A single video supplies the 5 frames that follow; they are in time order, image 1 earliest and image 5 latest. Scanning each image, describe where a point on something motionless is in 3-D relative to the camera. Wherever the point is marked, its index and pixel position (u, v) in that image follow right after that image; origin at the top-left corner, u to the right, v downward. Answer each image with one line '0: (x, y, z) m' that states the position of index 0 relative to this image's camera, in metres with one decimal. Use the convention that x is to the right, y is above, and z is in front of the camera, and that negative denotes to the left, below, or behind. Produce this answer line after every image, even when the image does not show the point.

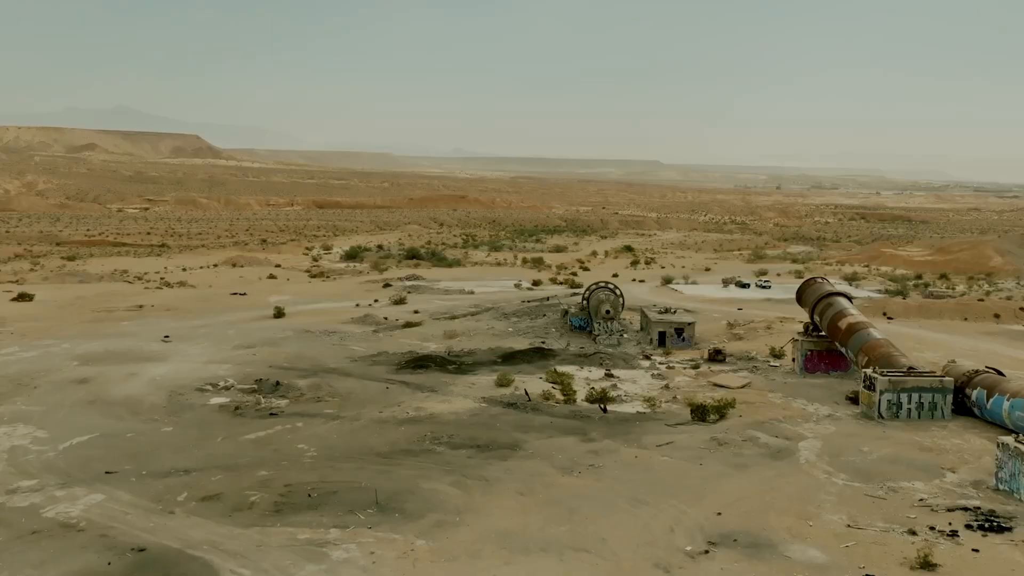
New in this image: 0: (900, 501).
0: (+7.9, -4.3, +18.0) m
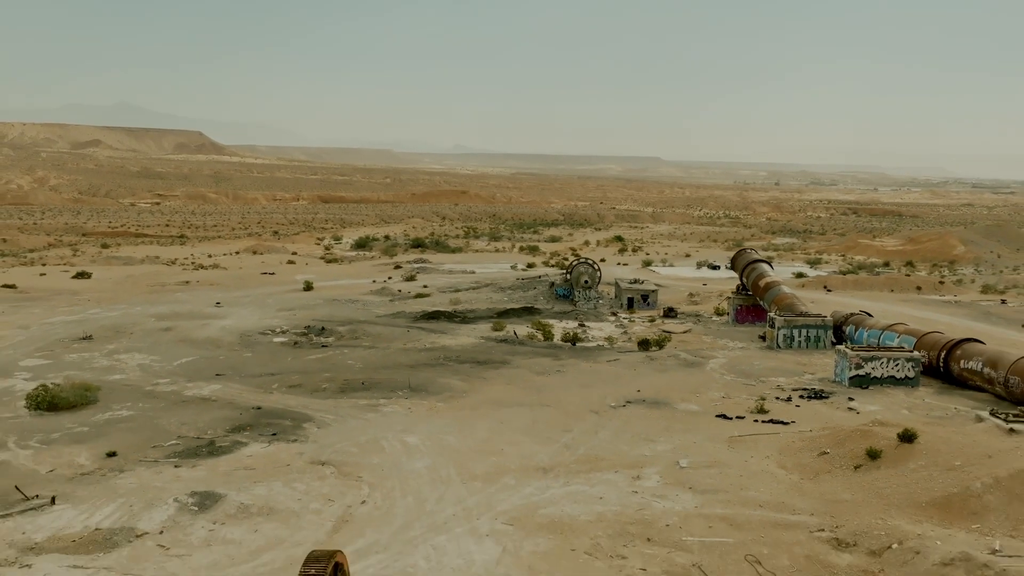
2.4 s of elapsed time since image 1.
0: (+7.5, -2.9, +26.6) m
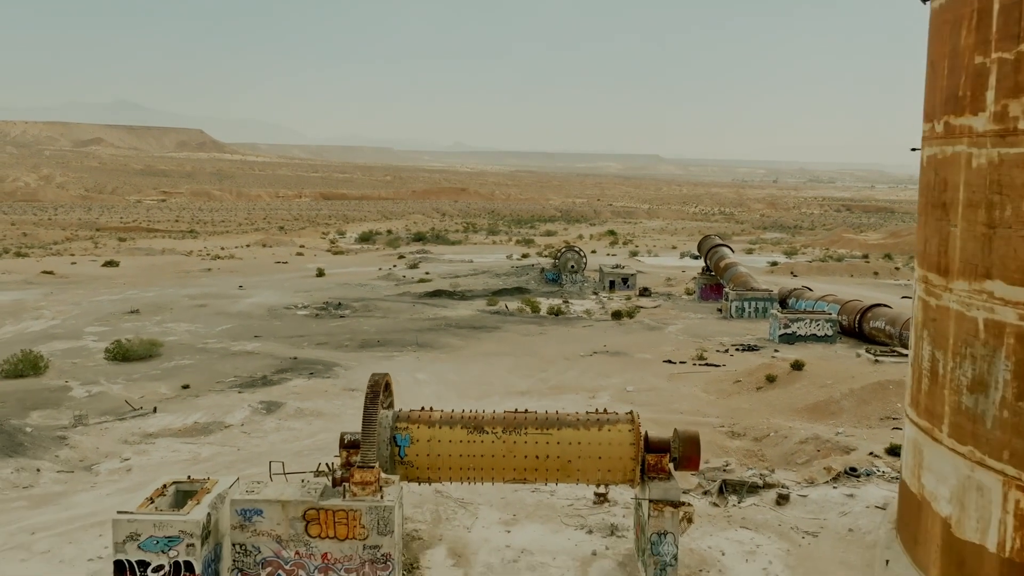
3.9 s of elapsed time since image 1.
0: (+7.1, -2.0, +32.3) m
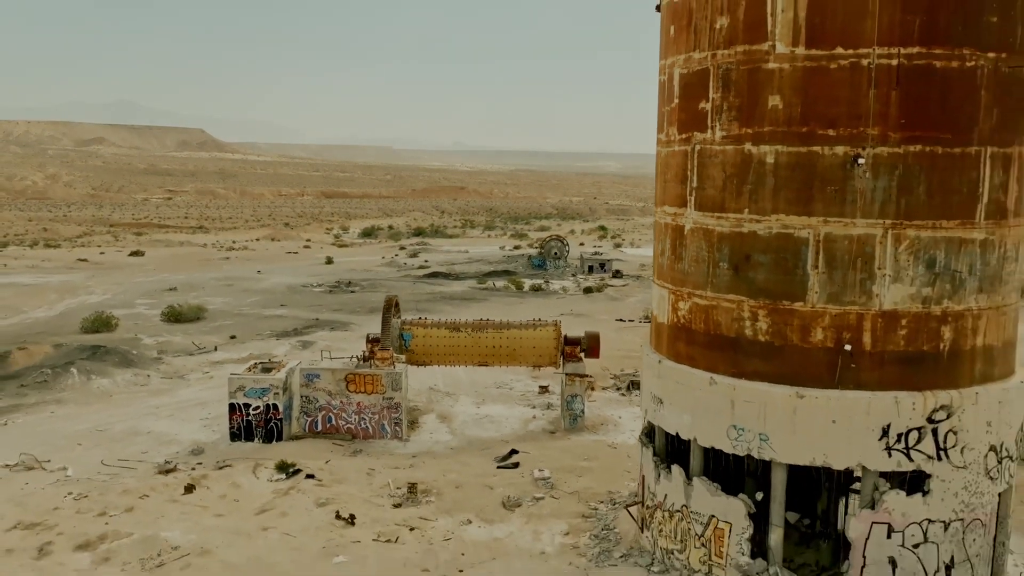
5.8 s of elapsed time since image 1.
0: (+6.4, -0.9, +39.0) m
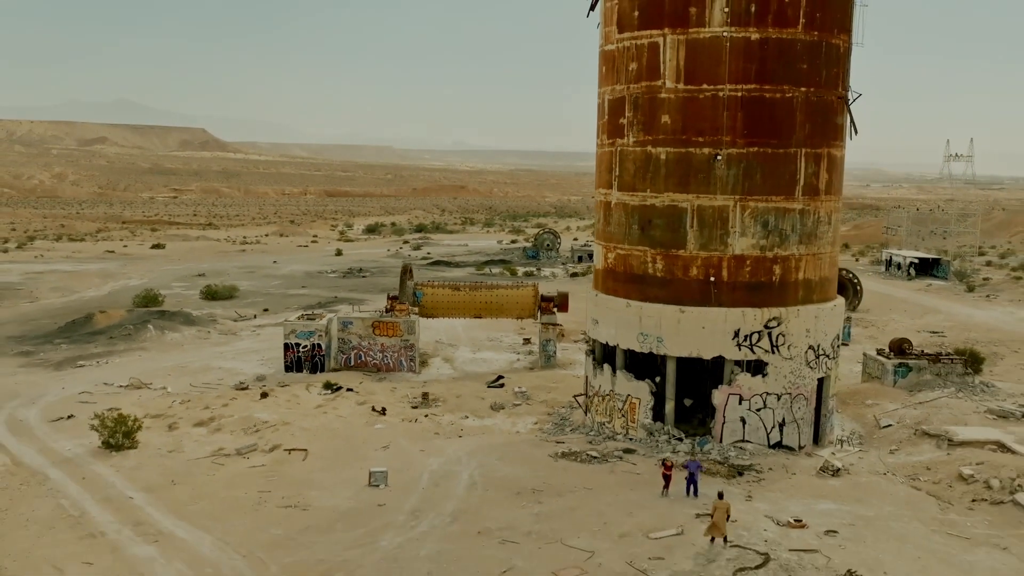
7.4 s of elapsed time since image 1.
0: (+6.1, -0.1, +44.6) m
